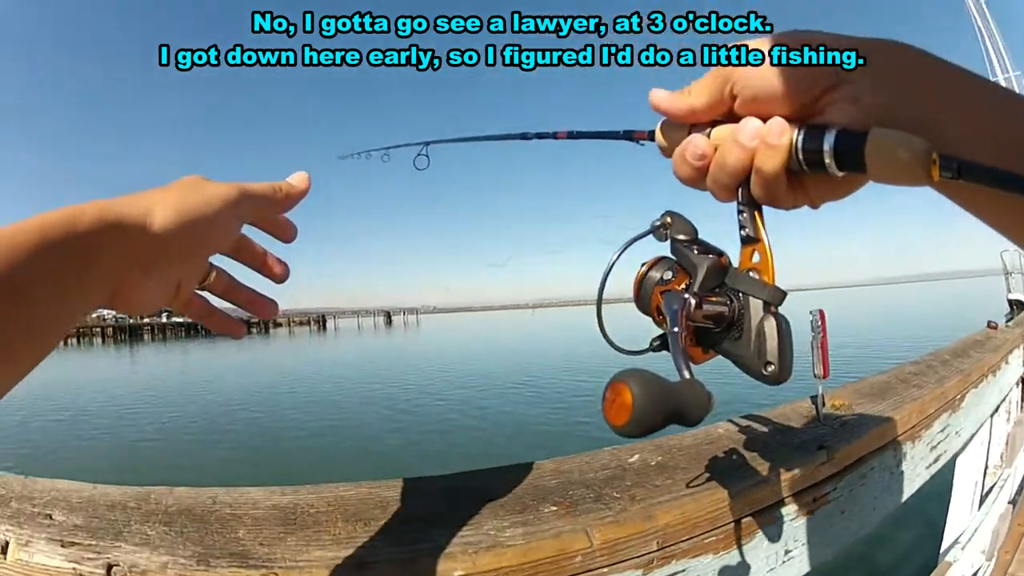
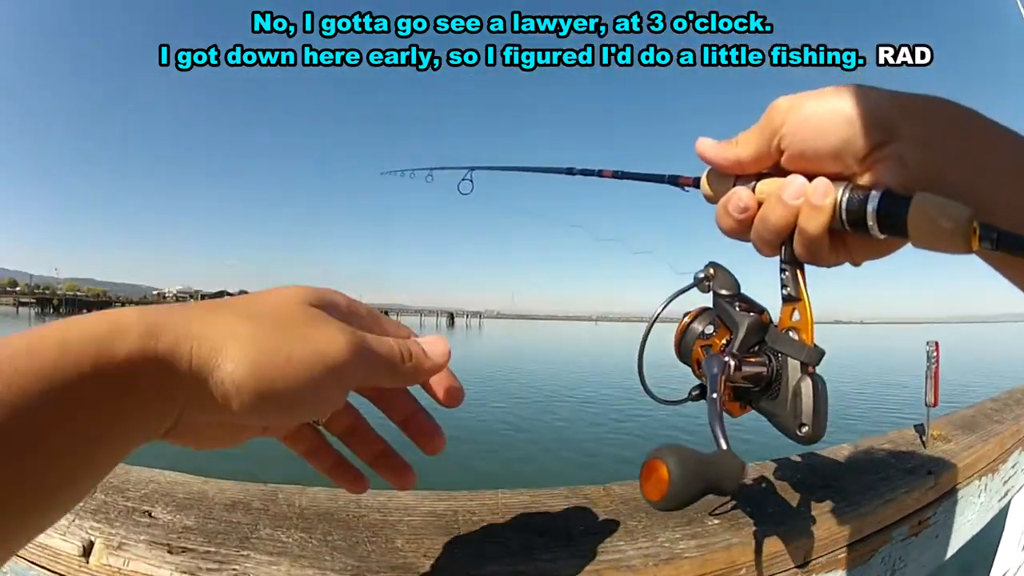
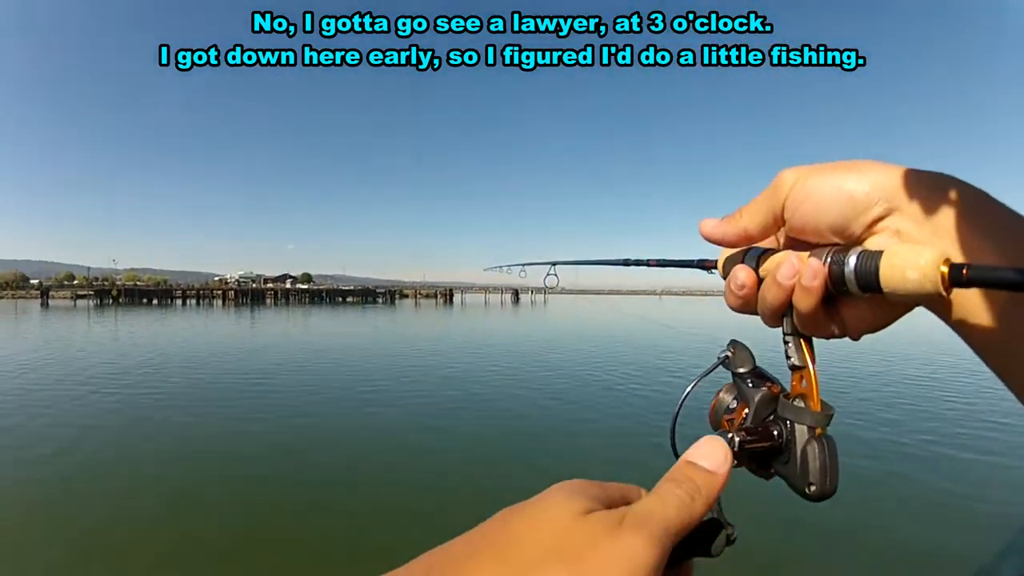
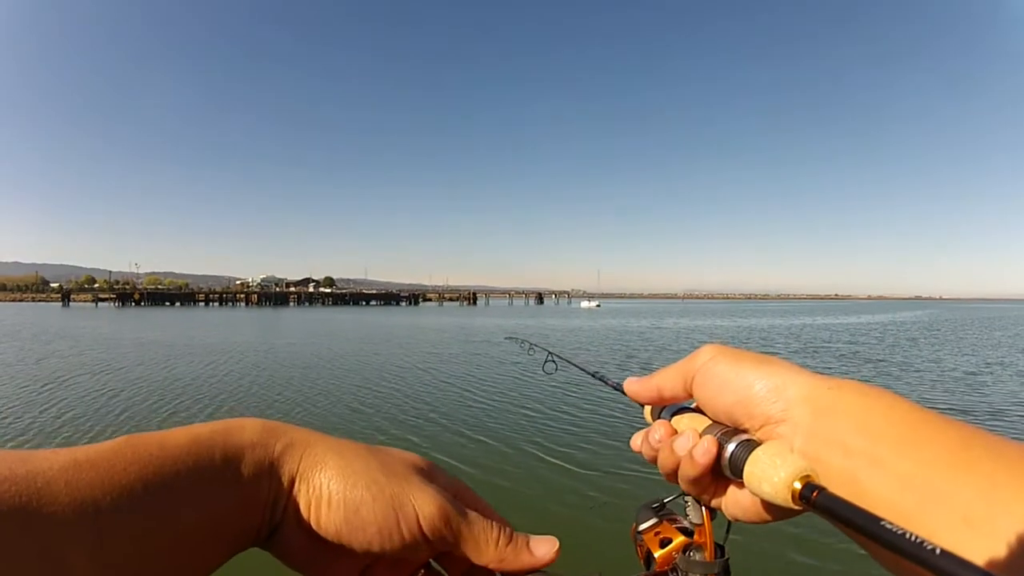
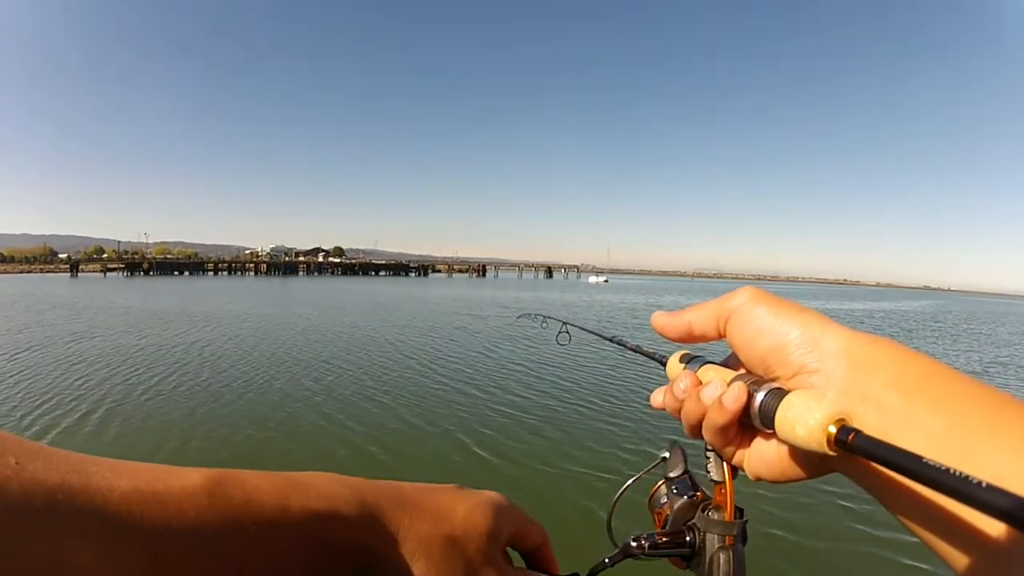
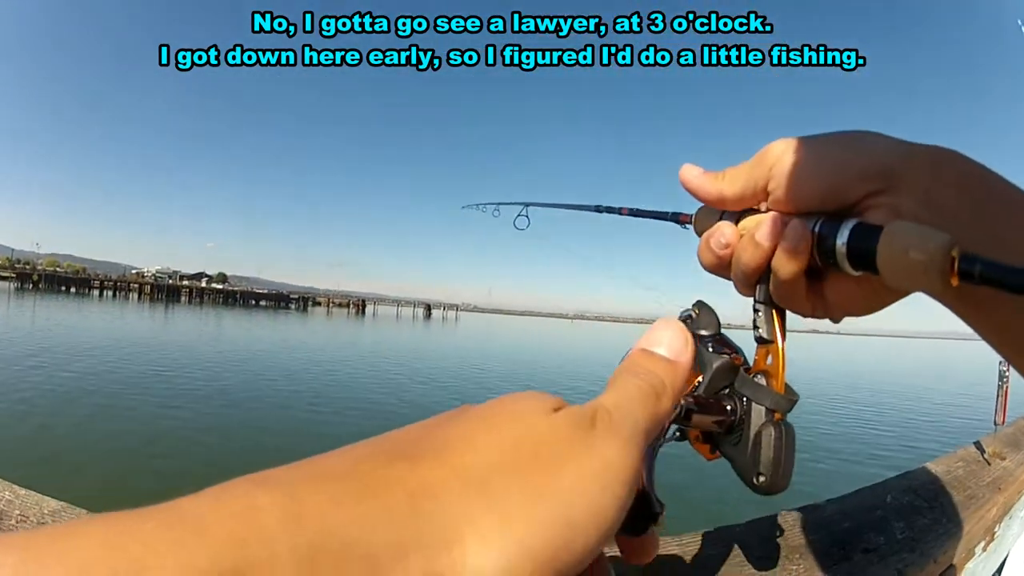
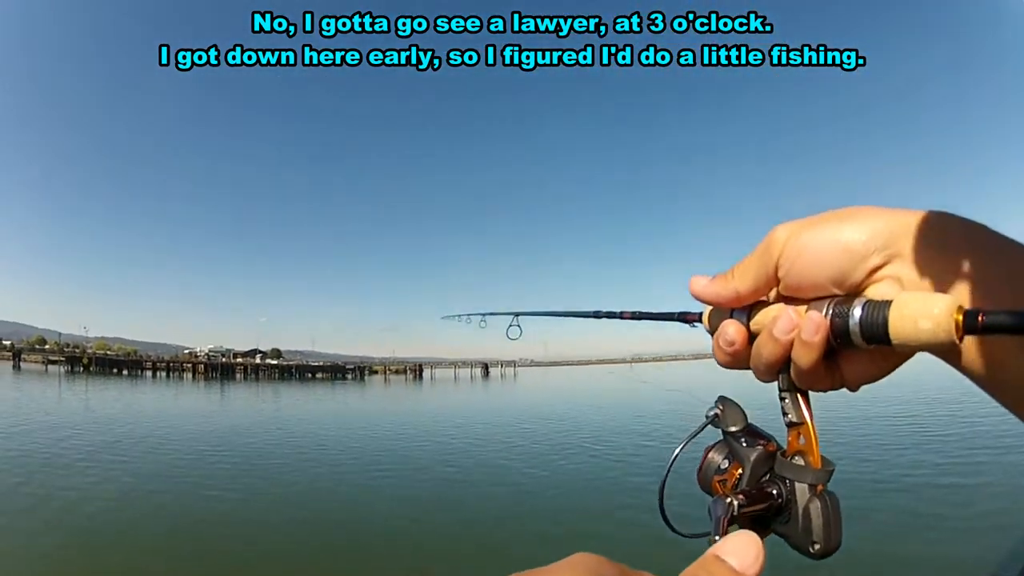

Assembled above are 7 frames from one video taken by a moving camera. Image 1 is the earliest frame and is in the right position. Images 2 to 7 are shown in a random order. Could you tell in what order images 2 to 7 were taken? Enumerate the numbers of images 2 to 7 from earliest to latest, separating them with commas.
2, 6, 7, 3, 4, 5
